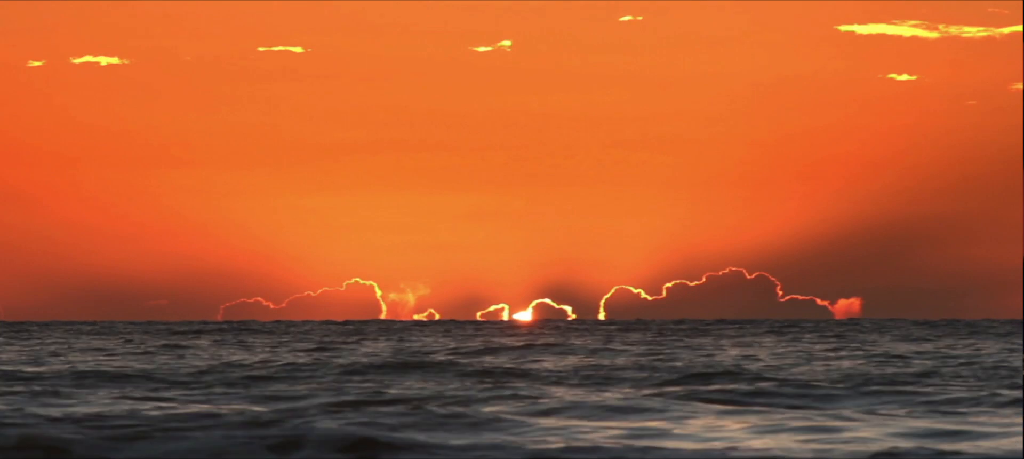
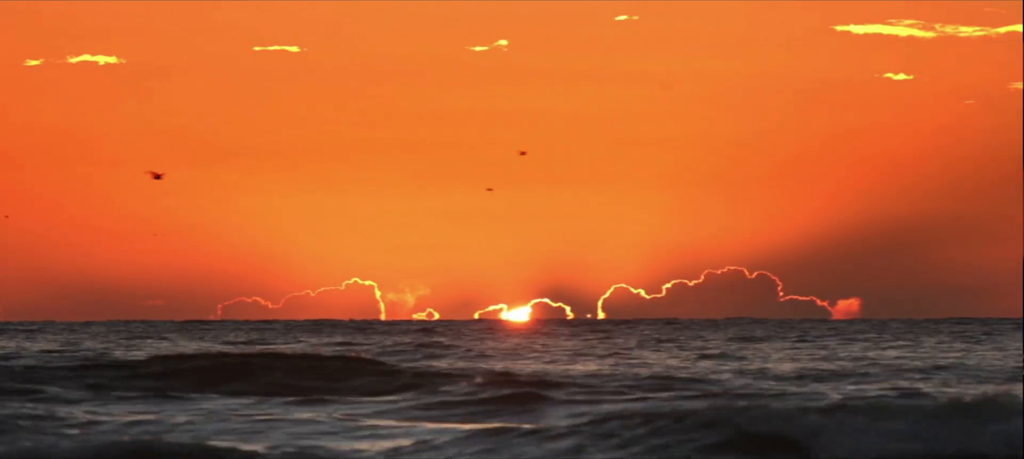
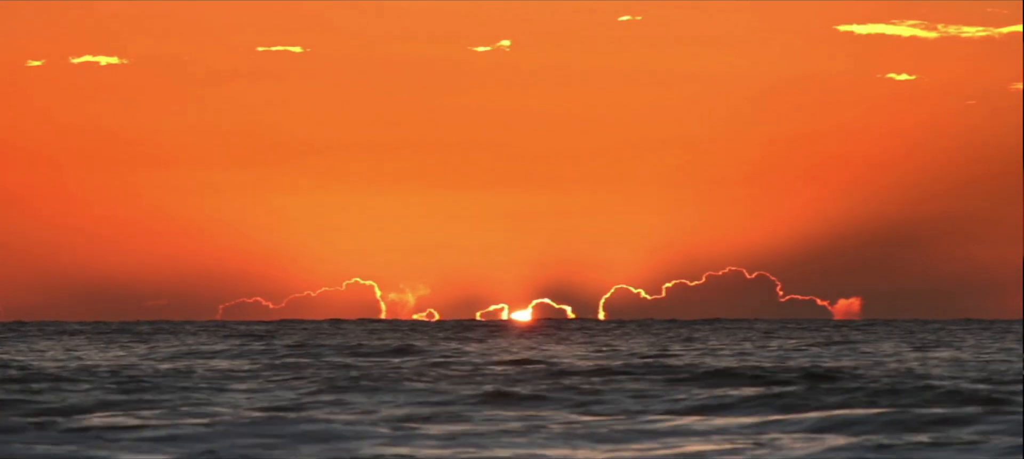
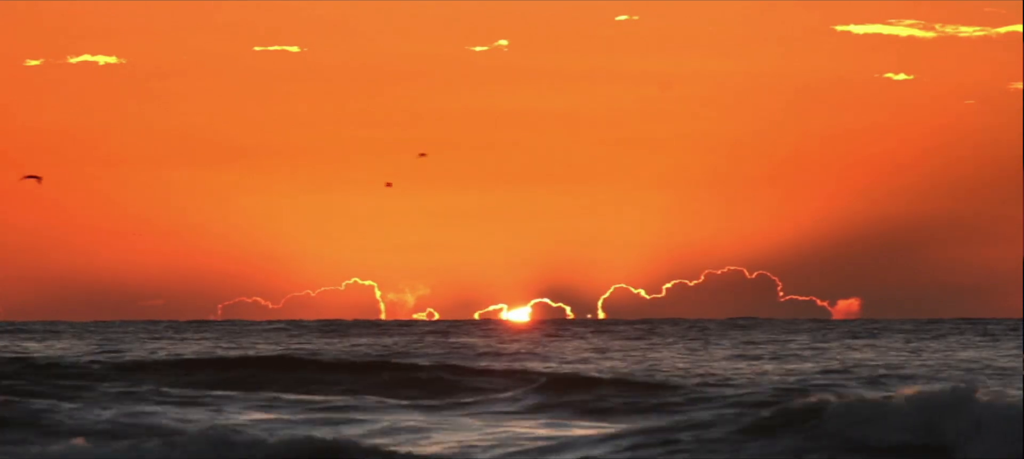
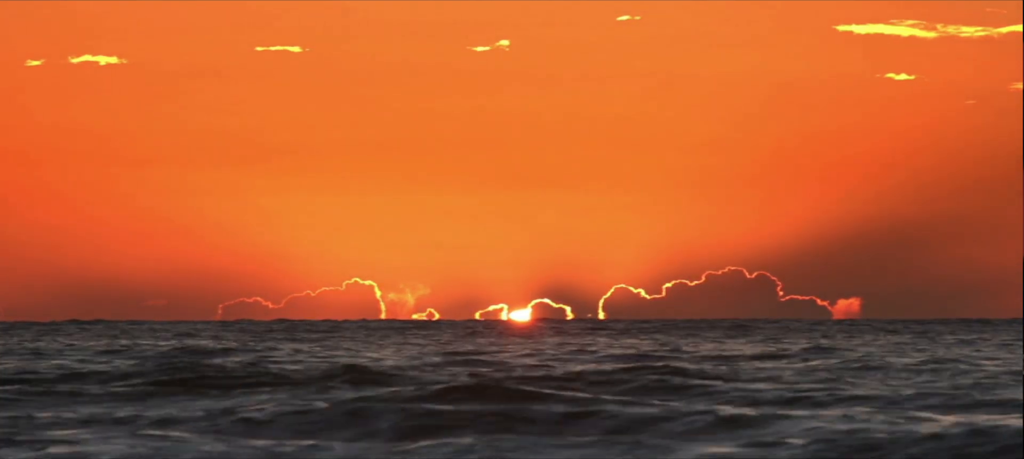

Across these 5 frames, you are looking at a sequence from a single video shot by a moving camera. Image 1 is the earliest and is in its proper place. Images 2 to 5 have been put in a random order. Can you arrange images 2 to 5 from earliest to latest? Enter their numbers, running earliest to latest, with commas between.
3, 5, 4, 2
